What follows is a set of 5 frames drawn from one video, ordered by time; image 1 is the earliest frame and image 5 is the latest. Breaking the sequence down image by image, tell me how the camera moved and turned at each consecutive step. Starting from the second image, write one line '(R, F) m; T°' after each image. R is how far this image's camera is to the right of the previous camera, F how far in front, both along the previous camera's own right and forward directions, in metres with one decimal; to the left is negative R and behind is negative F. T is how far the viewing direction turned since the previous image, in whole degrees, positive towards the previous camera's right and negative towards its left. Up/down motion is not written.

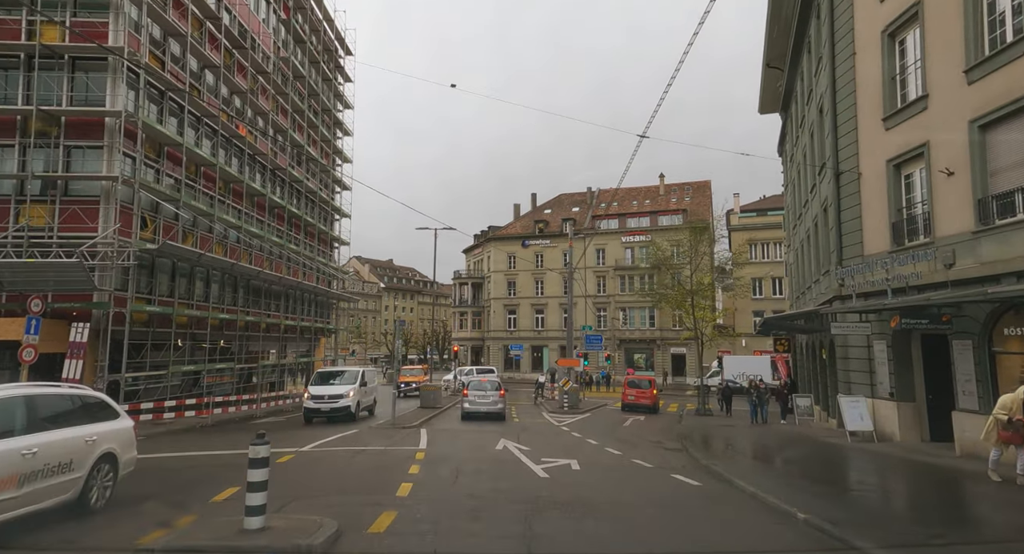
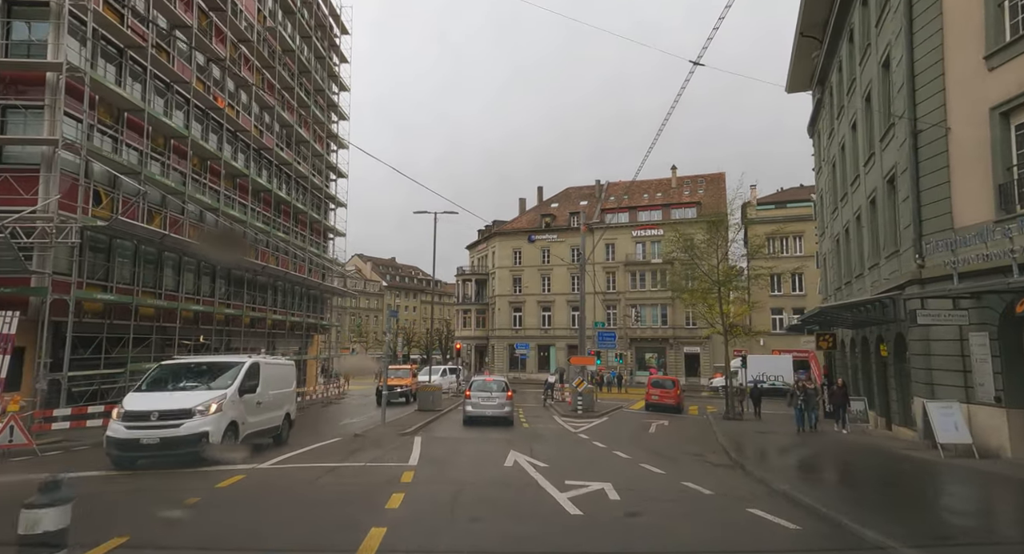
(-0.2, +2.6) m; 0°
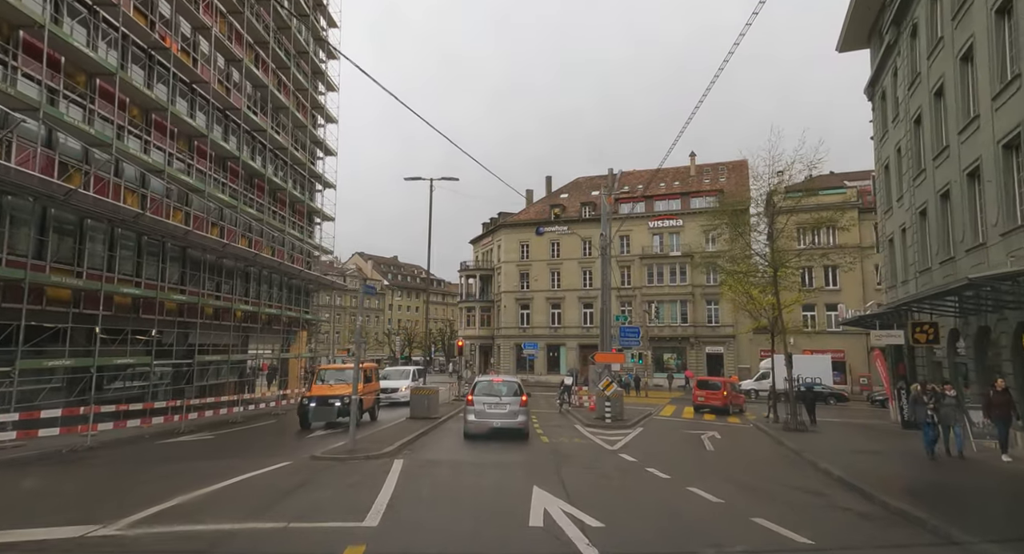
(-0.3, +4.2) m; 0°
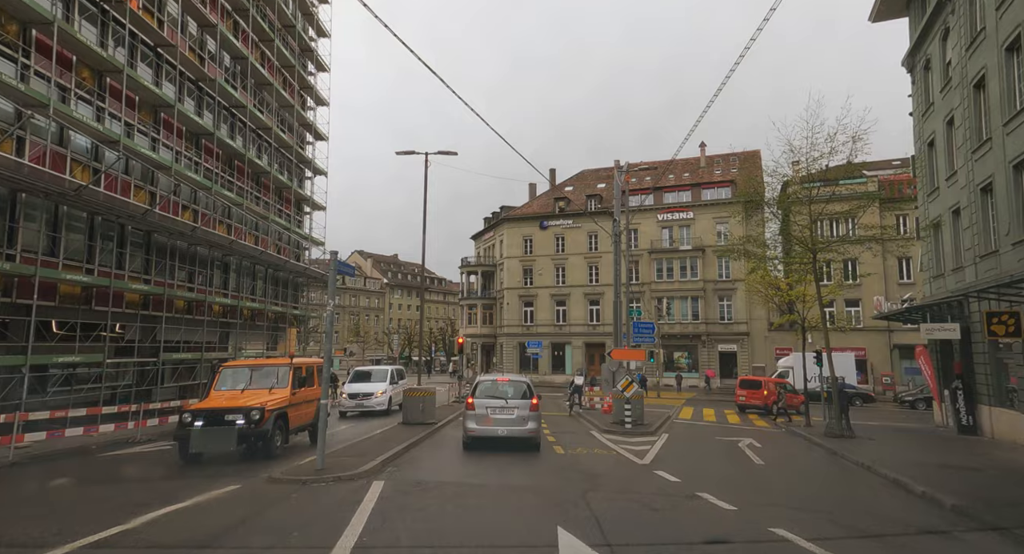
(-0.1, +2.3) m; 0°
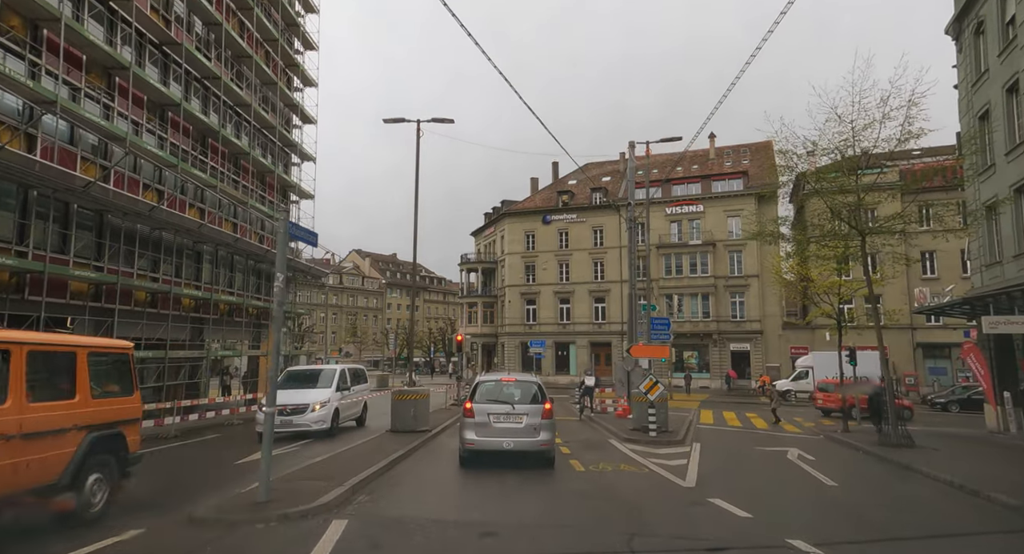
(-0.1, +2.3) m; 0°
